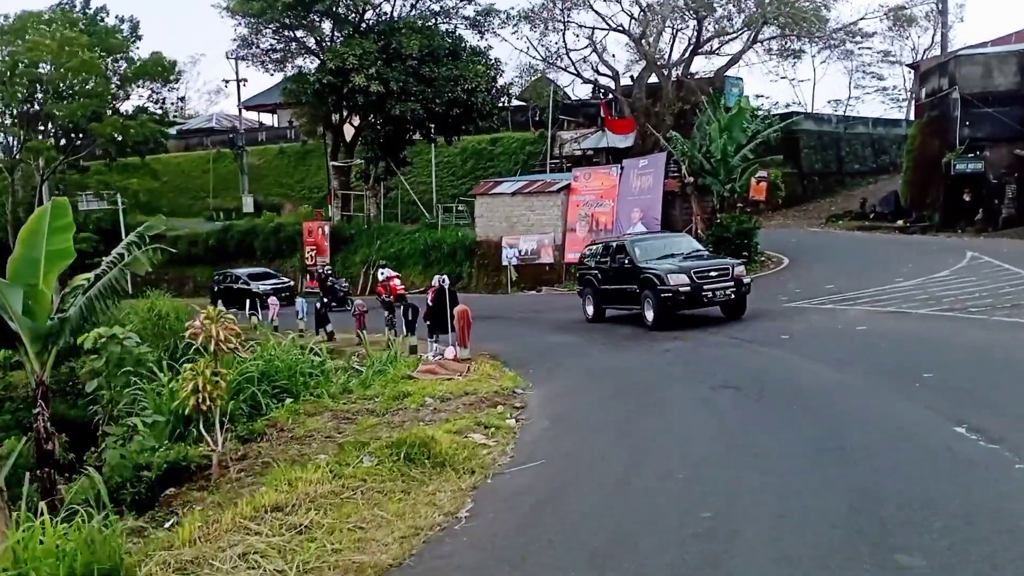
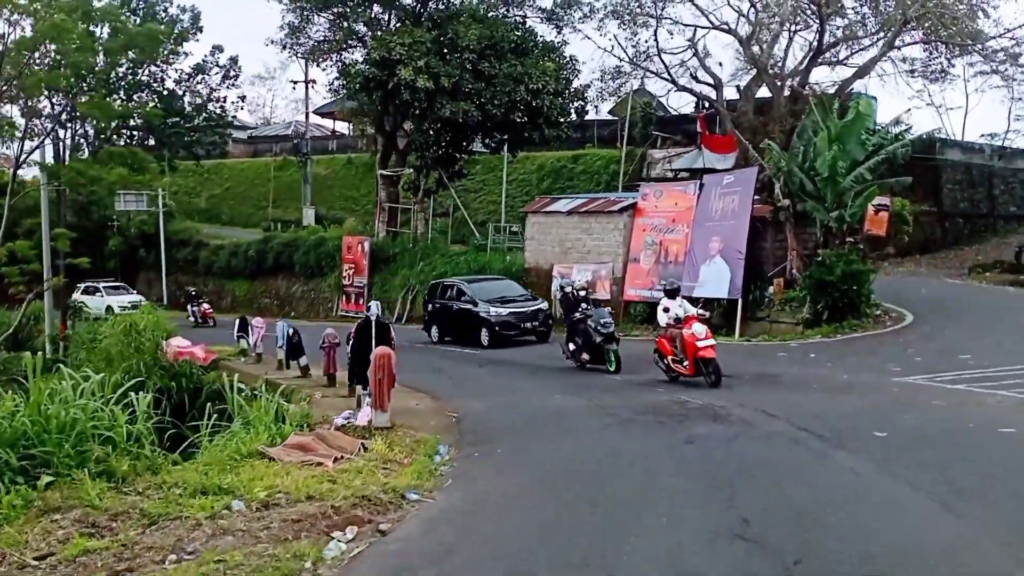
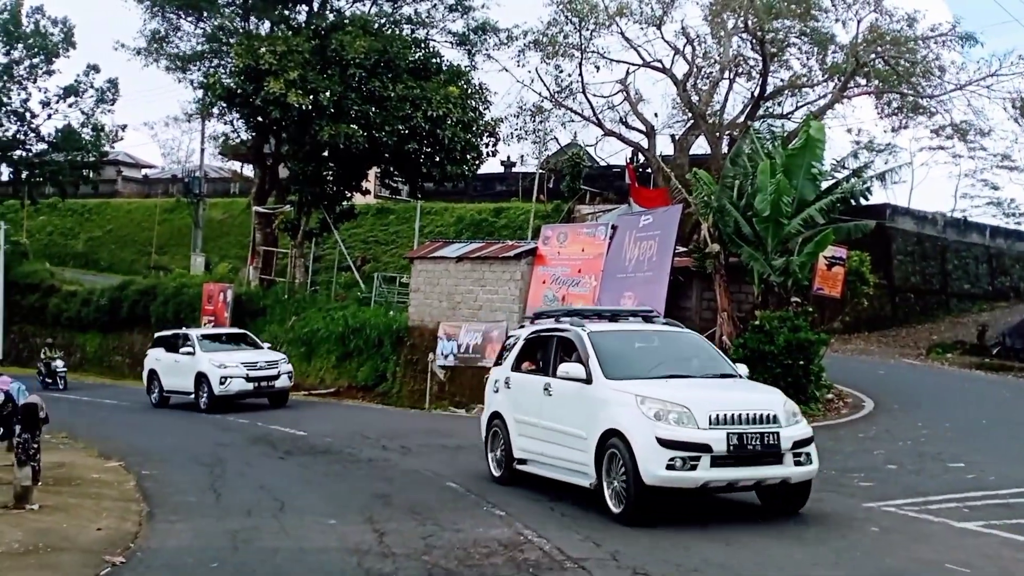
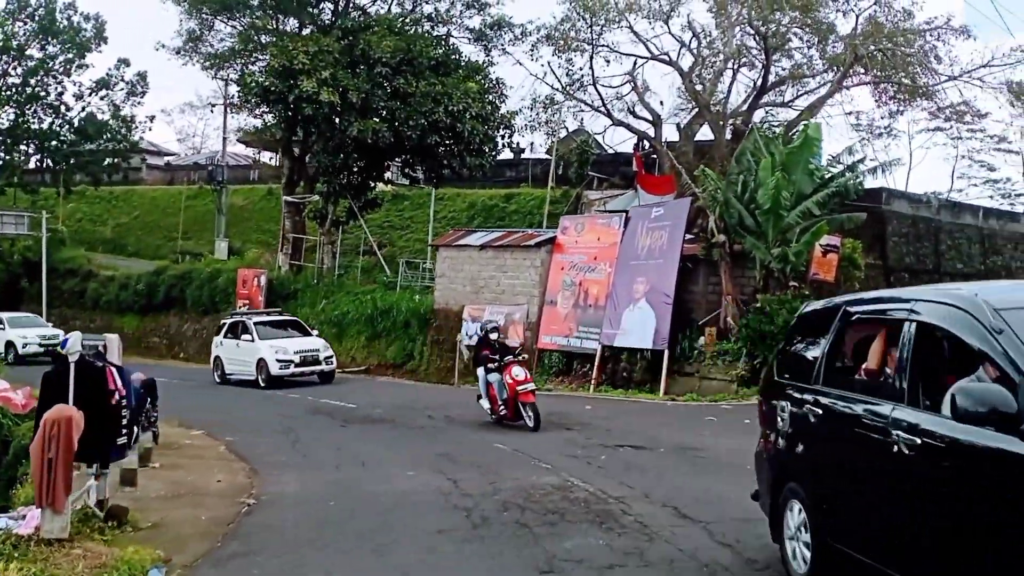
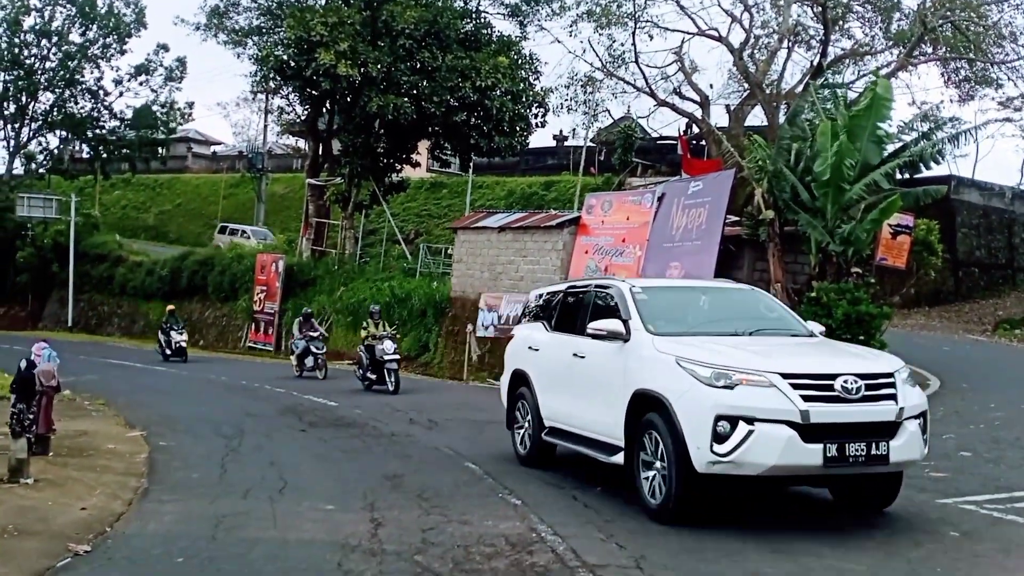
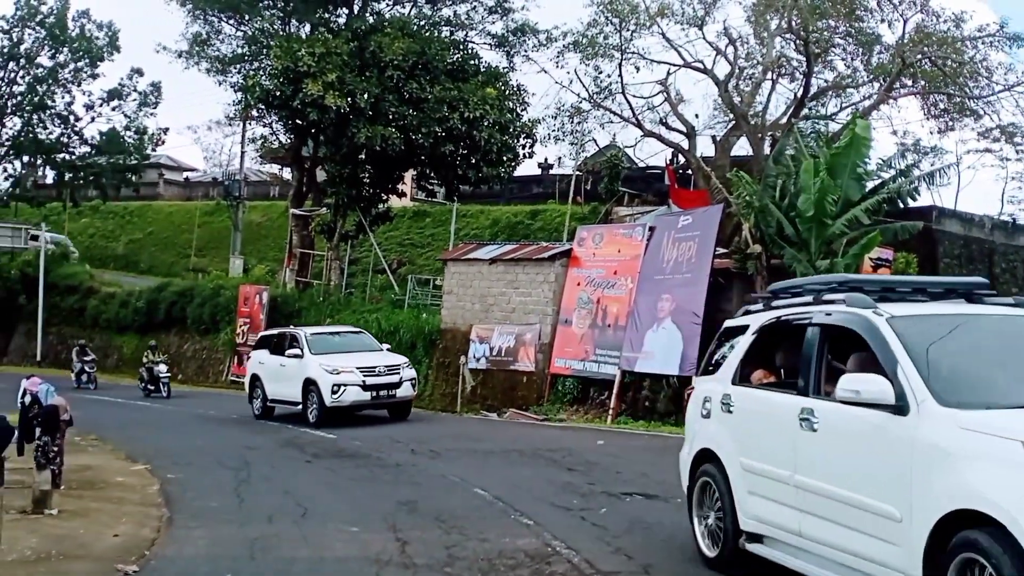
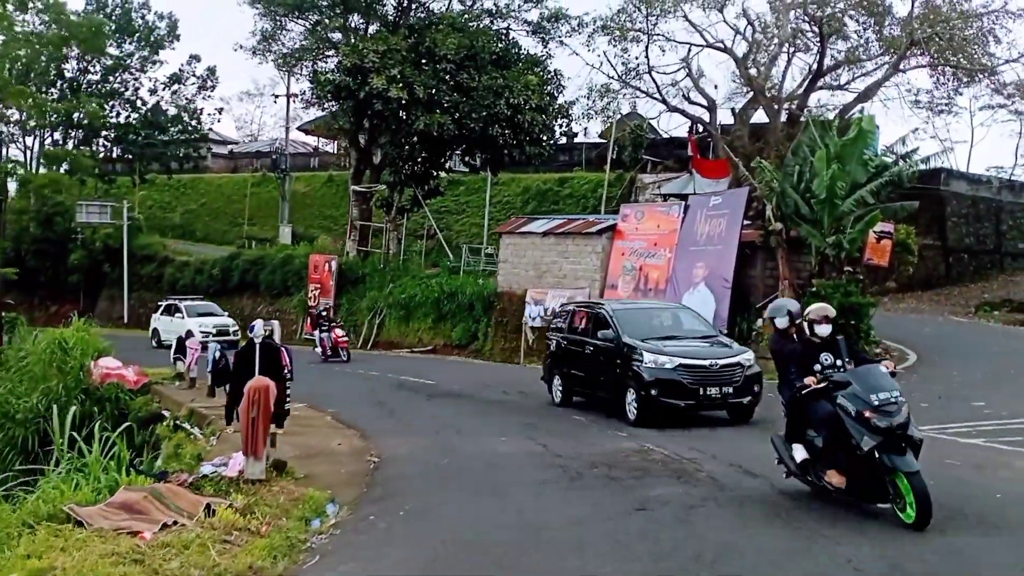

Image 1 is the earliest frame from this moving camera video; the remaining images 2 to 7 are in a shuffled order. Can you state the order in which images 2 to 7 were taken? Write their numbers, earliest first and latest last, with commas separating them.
2, 7, 4, 3, 6, 5
